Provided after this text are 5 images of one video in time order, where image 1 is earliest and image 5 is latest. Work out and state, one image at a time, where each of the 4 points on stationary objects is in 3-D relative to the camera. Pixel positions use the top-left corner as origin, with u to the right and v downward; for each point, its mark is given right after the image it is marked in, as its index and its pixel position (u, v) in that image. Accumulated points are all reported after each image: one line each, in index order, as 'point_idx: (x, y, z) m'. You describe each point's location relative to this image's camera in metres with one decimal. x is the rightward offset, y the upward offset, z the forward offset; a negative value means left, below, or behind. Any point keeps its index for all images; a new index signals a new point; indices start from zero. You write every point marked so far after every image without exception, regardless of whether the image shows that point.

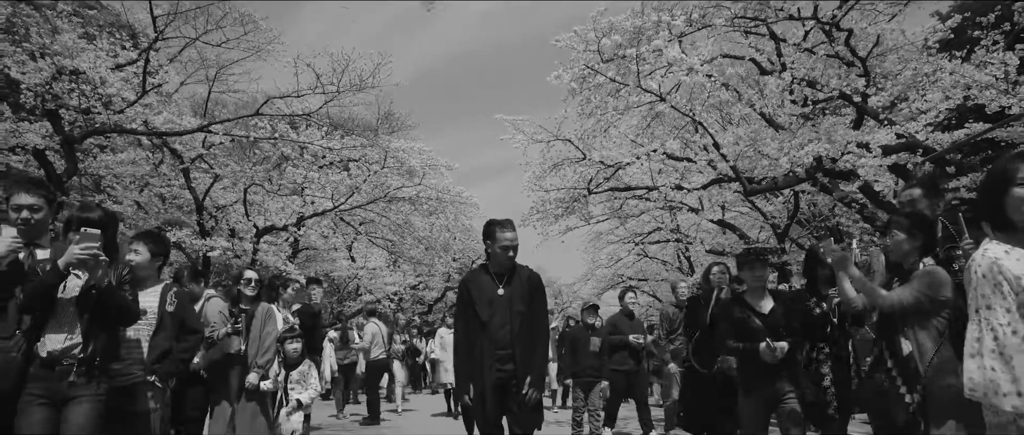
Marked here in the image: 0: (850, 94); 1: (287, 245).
0: (+5.4, +1.9, +11.1) m
1: (-6.3, -0.8, +19.6) m
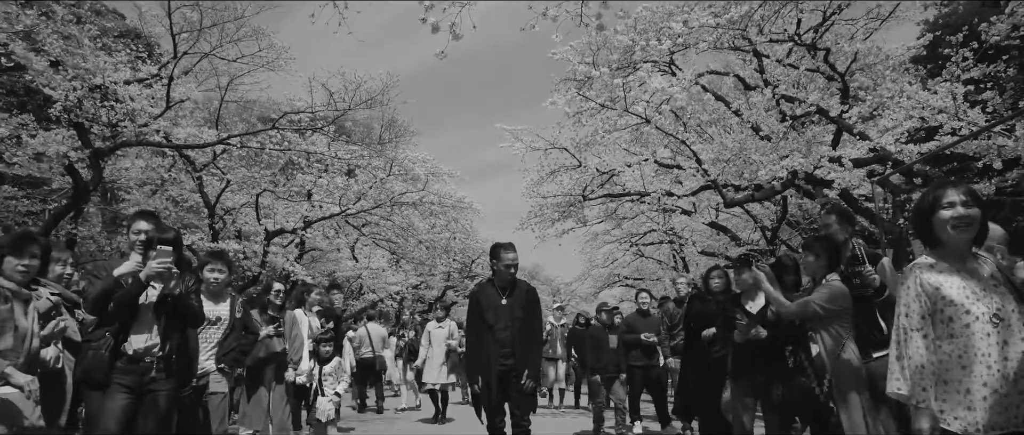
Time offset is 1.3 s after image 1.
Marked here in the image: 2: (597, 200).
0: (+5.4, +1.8, +11.9) m
1: (-6.4, -0.9, +20.4) m
2: (+1.9, +0.4, +15.8) m
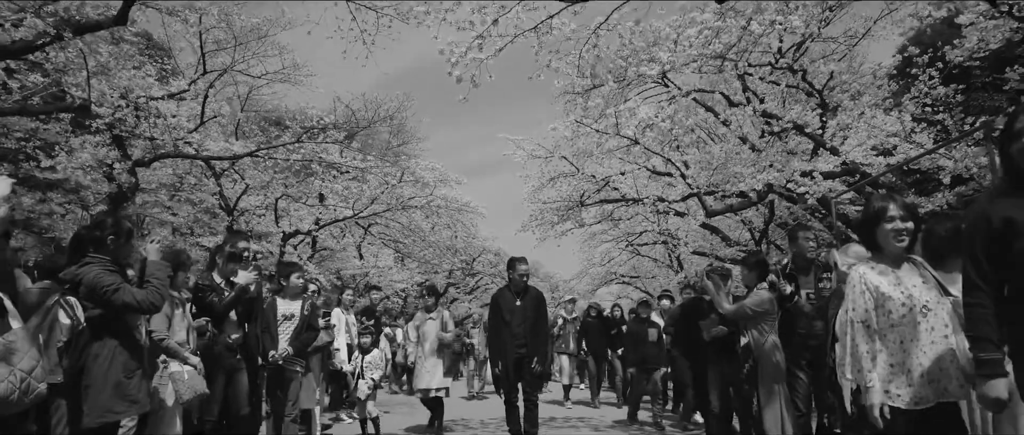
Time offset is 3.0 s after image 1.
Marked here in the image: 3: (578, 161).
0: (+5.5, +1.7, +13.0) m
1: (-6.3, -0.9, +21.5) m
2: (+2.0, +0.3, +16.9) m
3: (+1.6, +1.4, +17.4) m
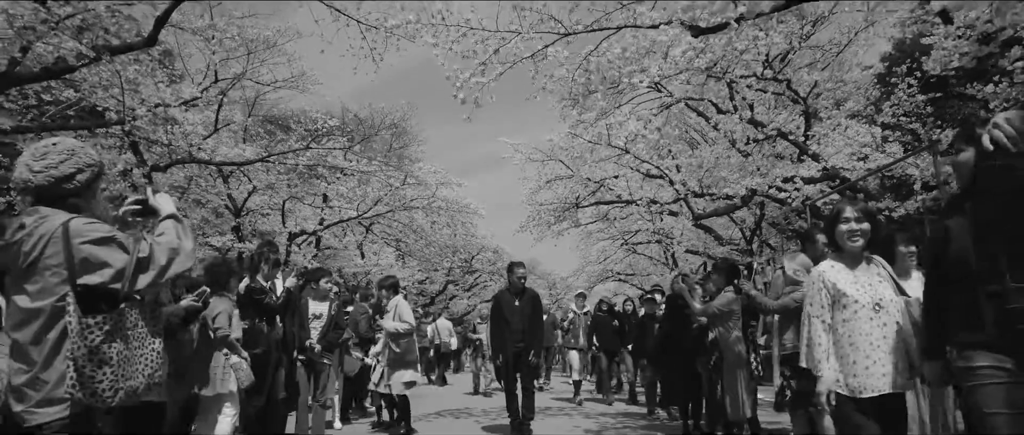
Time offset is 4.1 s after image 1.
0: (+5.4, +1.7, +13.7) m
1: (-6.4, -0.9, +22.2) m
2: (+2.0, +0.3, +17.6) m
3: (+1.6, +1.4, +18.1) m
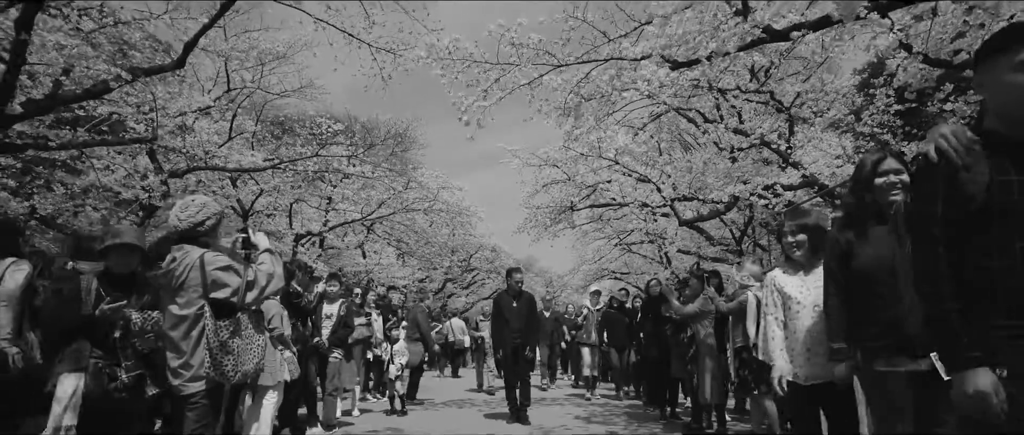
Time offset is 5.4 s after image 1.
0: (+5.4, +1.6, +14.5) m
1: (-6.5, -1.0, +22.9) m
2: (+1.9, +0.2, +18.4) m
3: (+1.5, +1.3, +18.8) m
